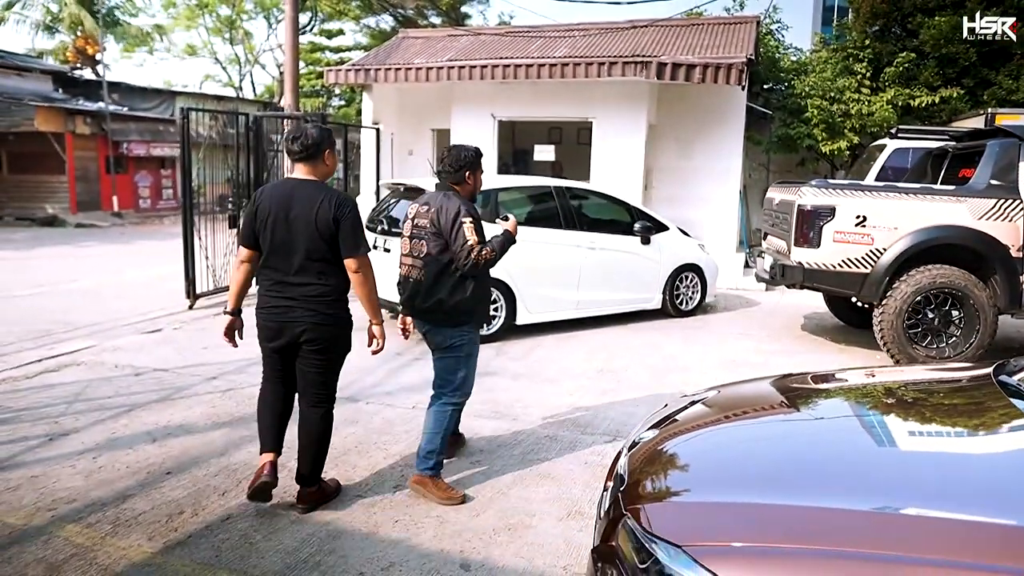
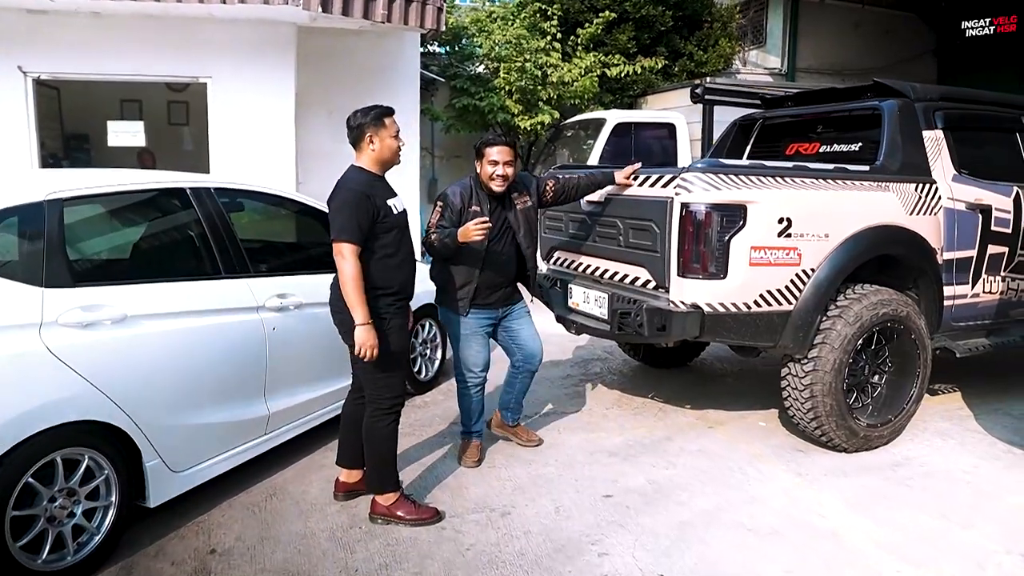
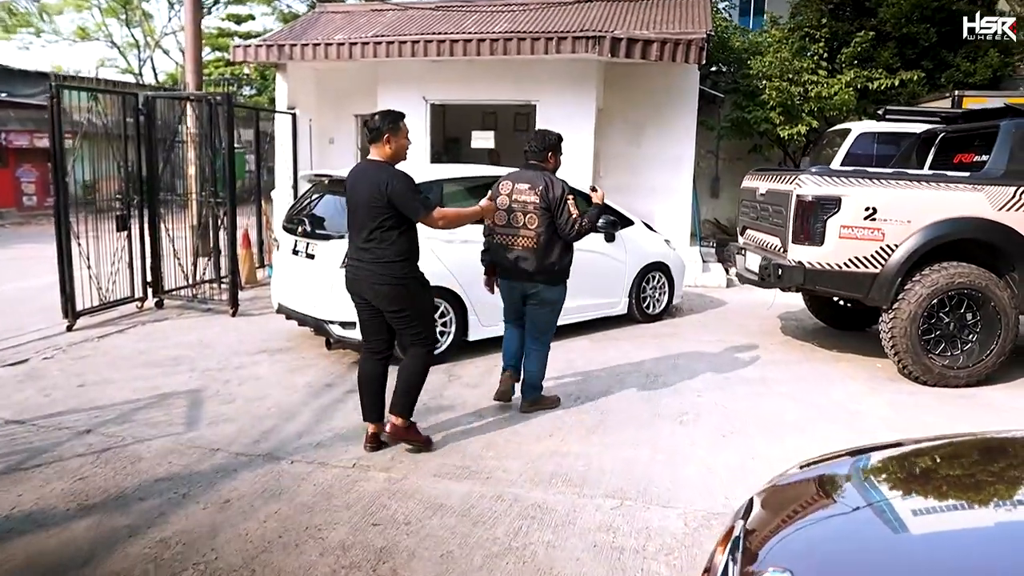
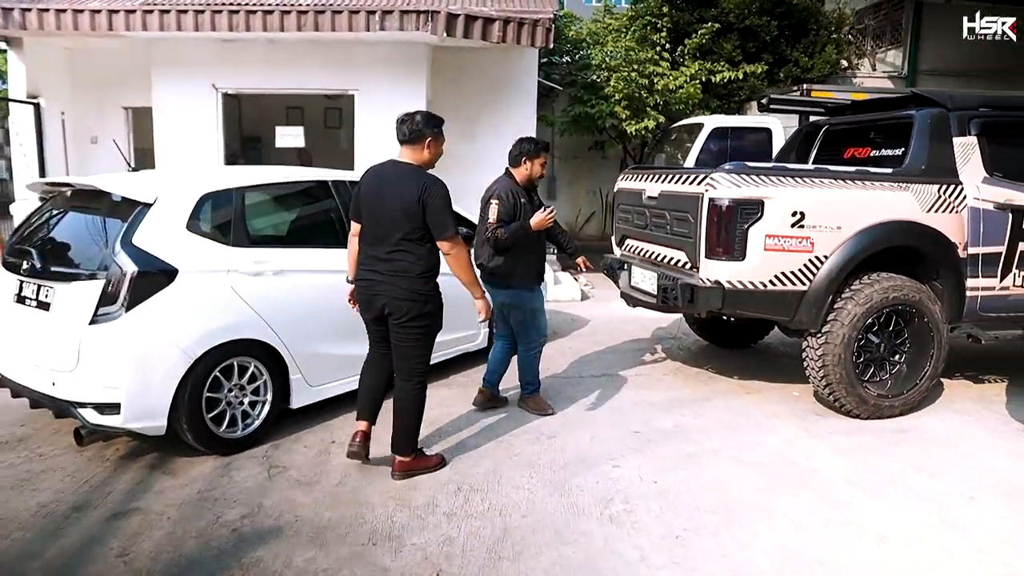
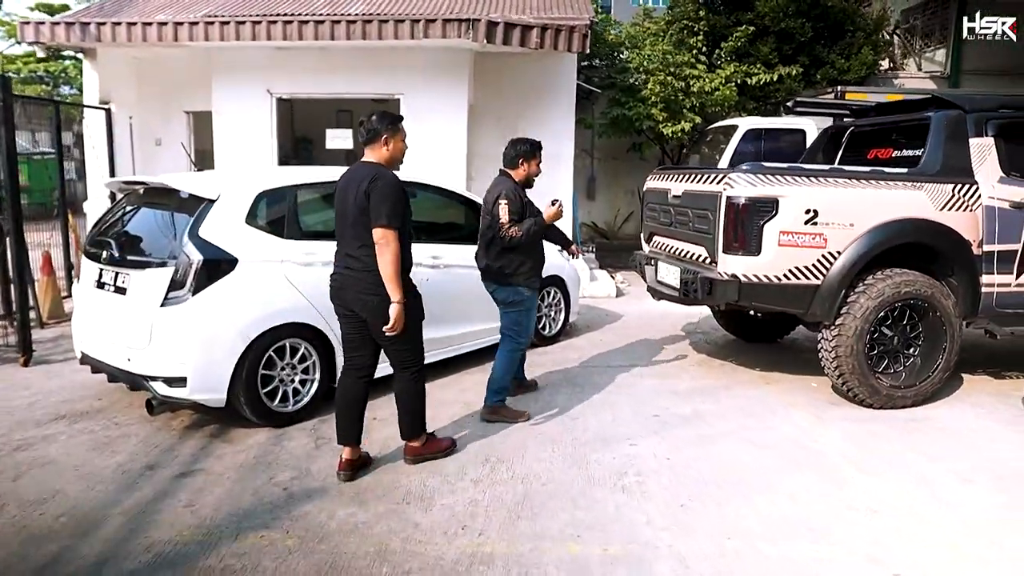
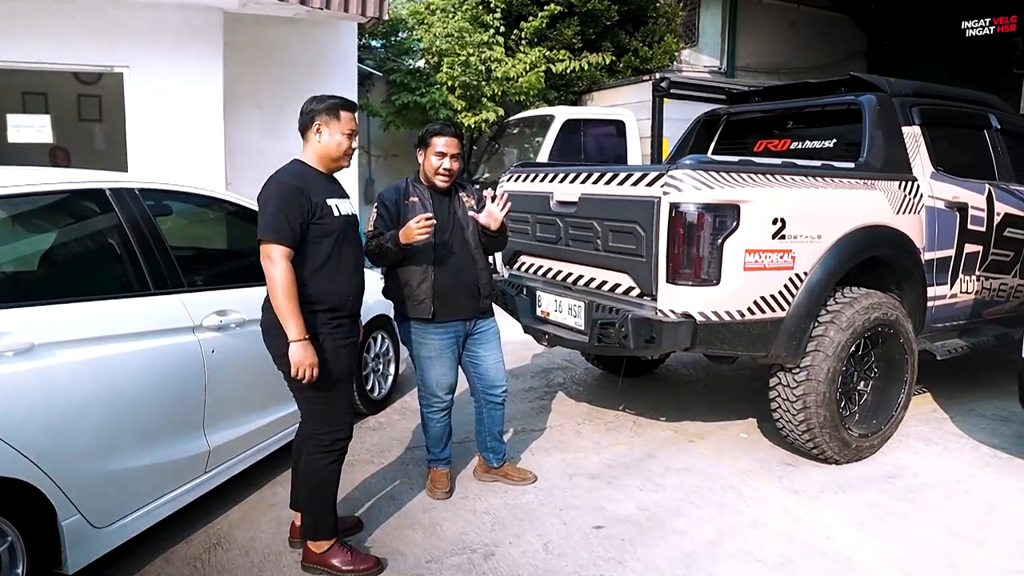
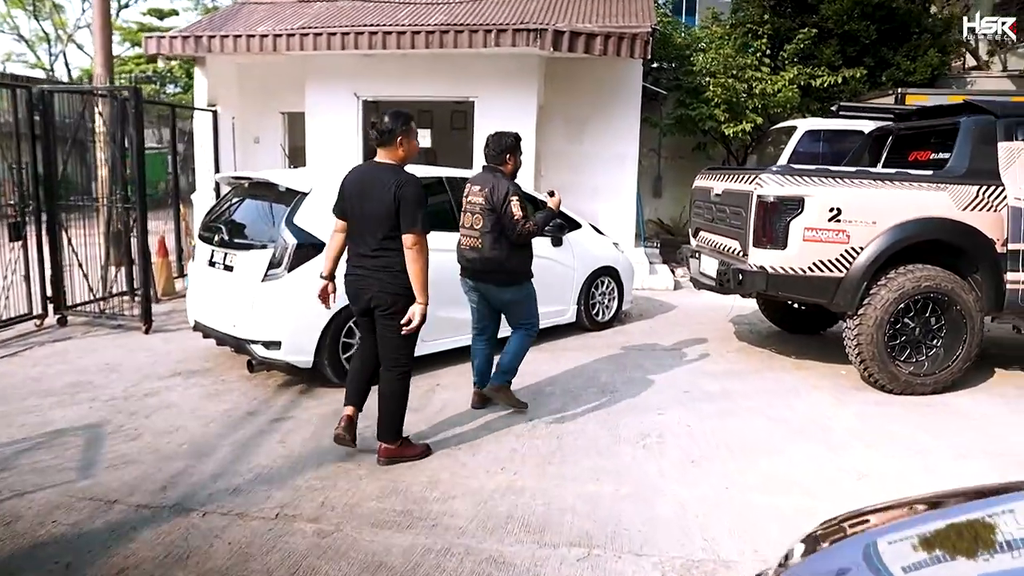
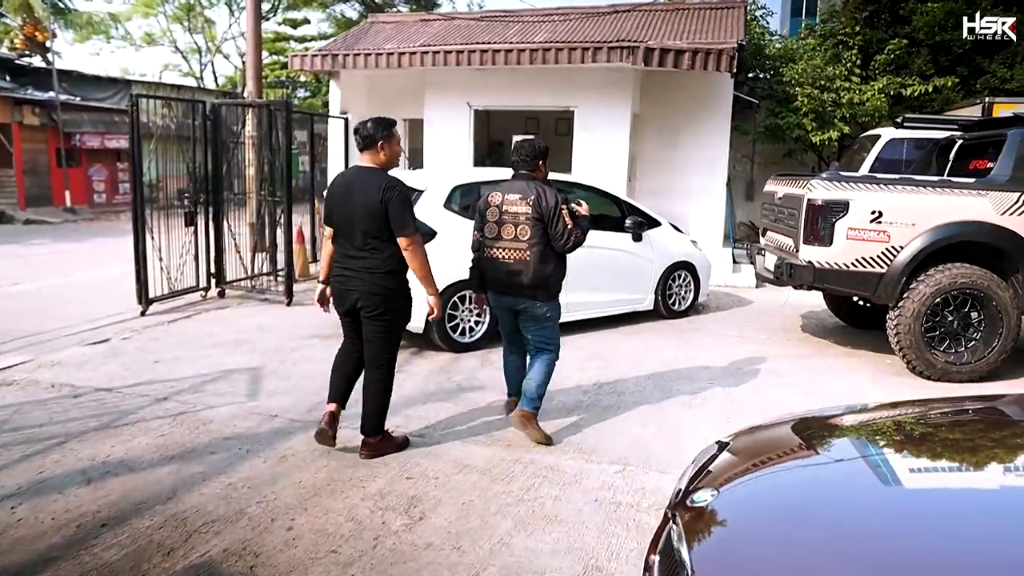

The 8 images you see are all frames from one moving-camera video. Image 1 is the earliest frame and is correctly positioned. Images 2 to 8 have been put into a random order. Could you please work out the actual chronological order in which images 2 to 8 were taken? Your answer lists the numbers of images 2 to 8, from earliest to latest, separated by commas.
8, 3, 7, 5, 4, 2, 6
